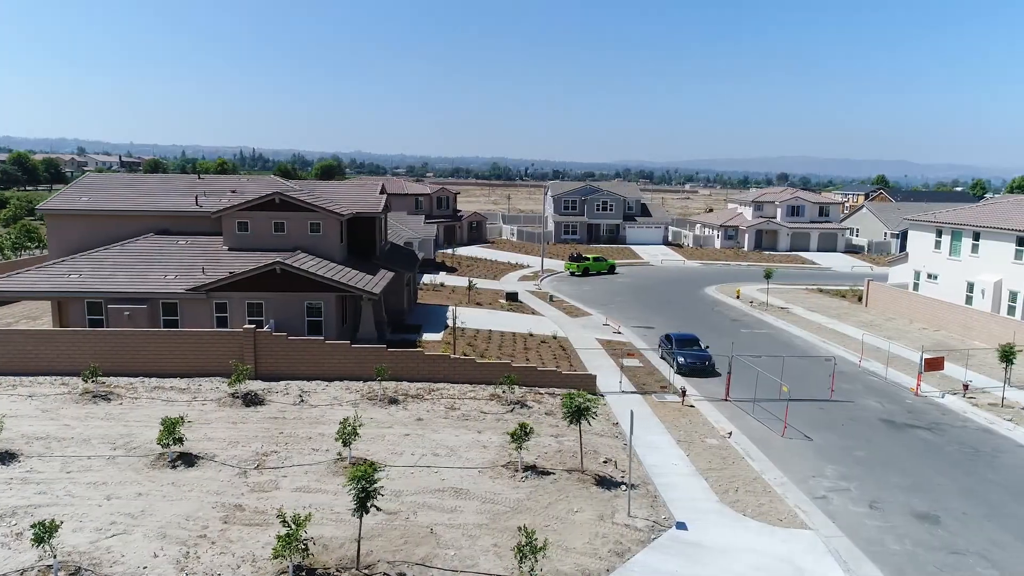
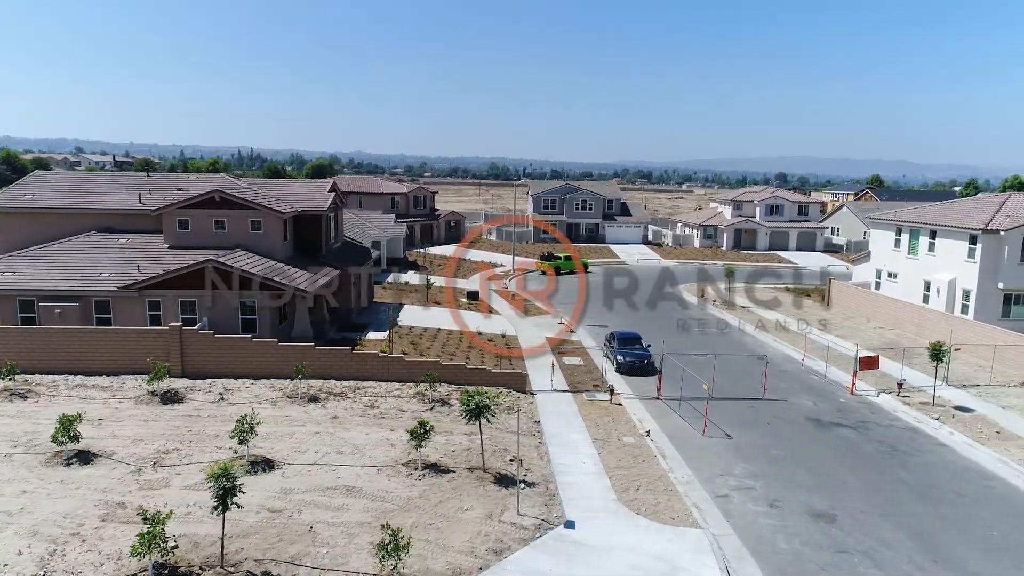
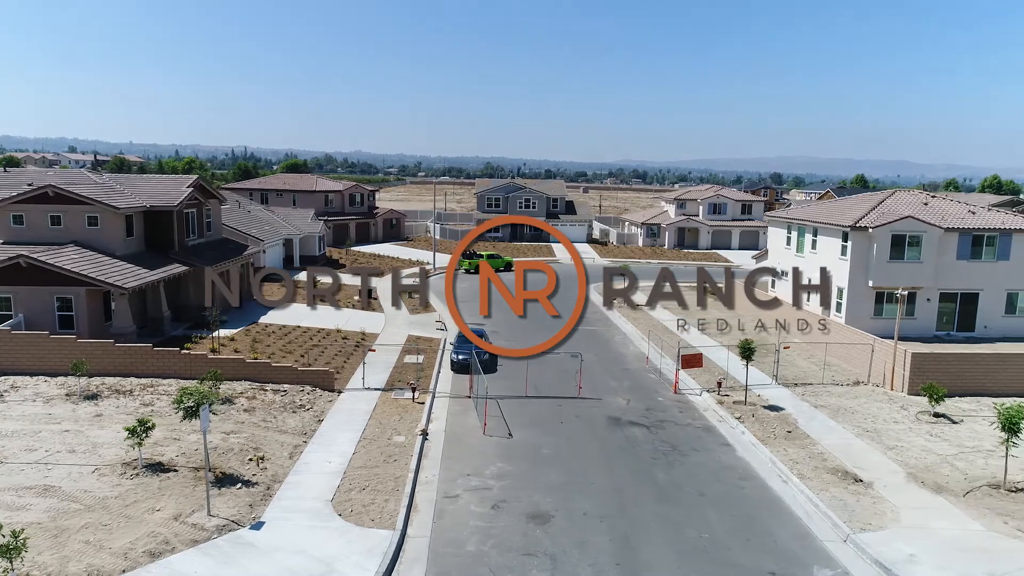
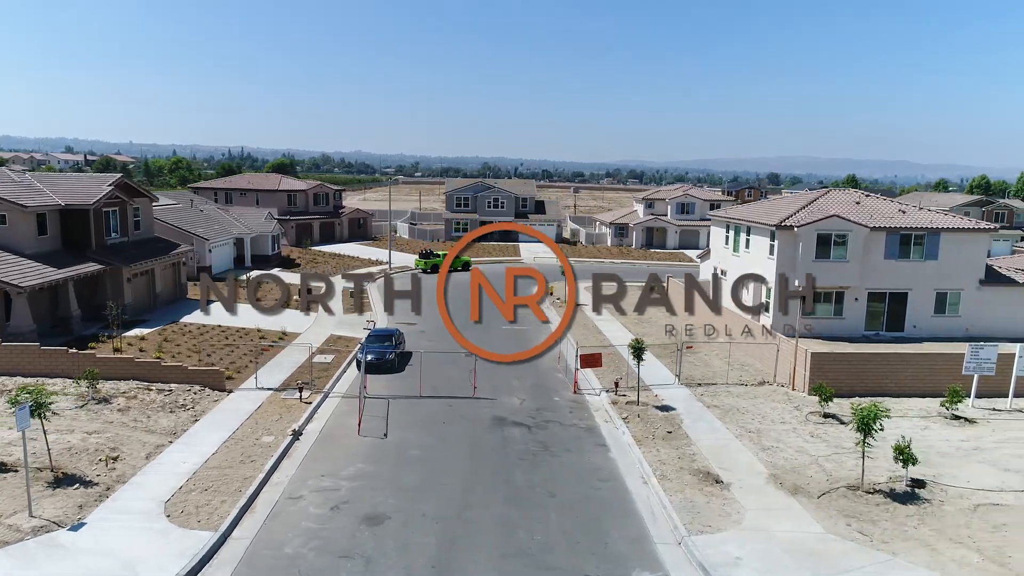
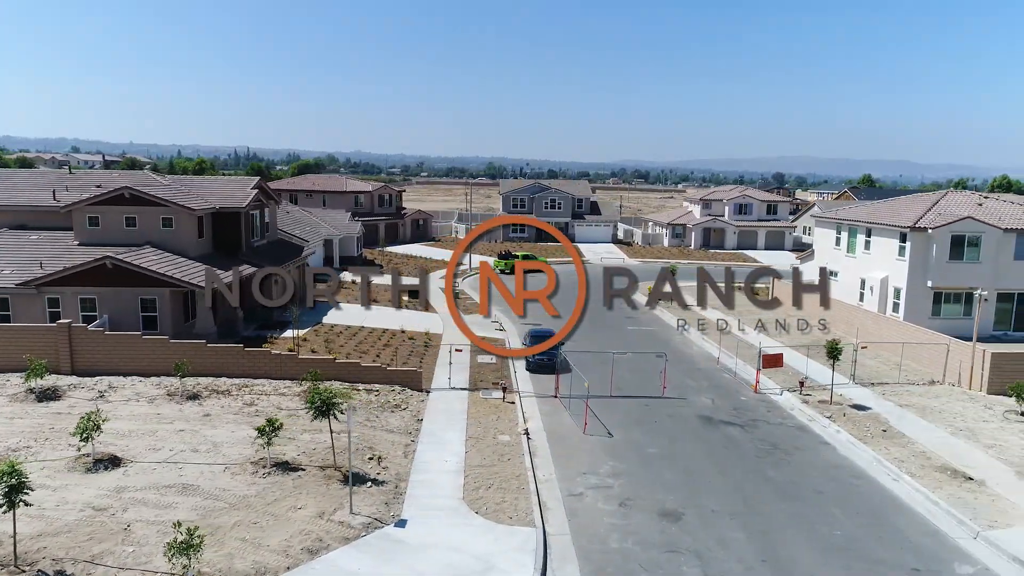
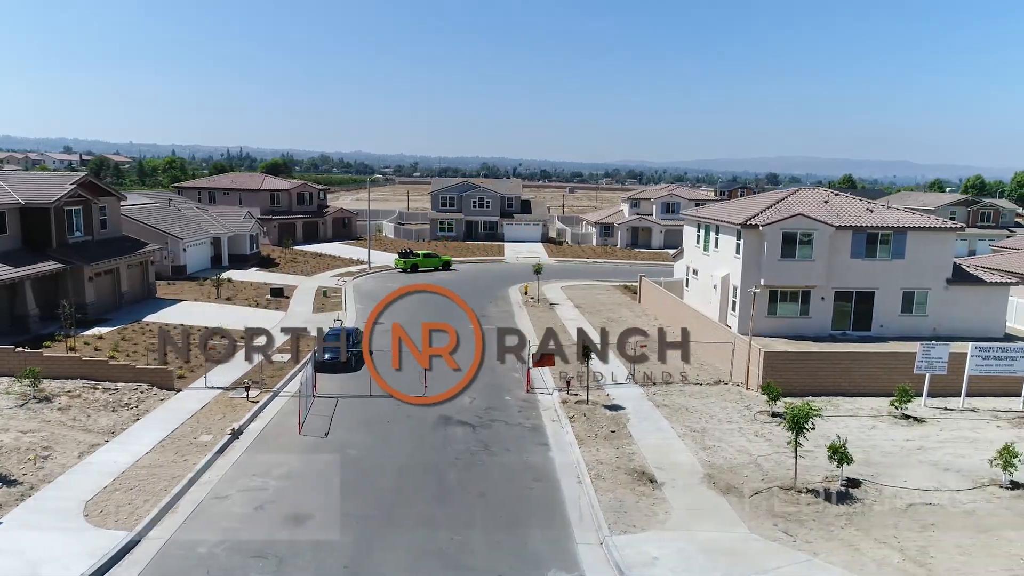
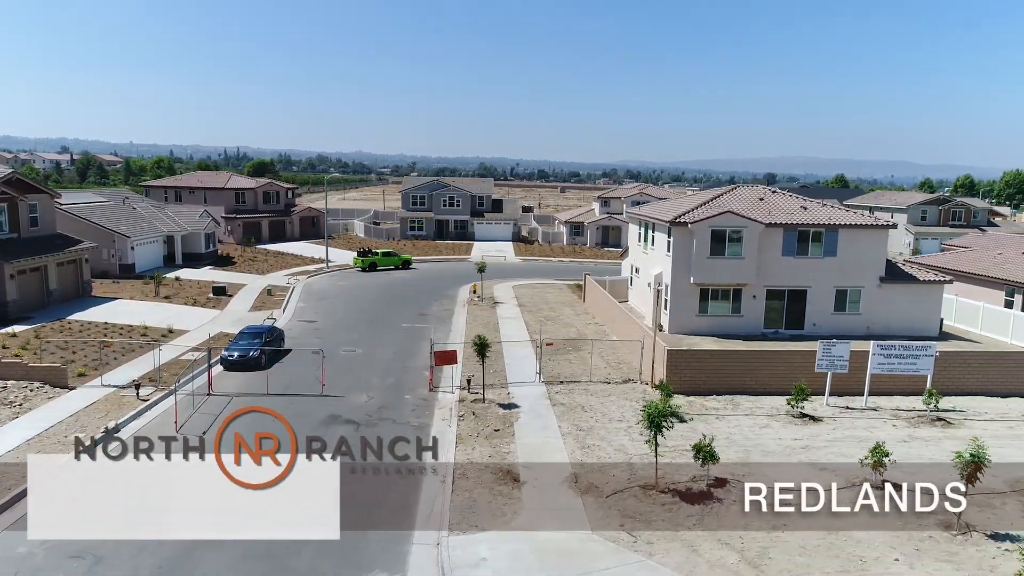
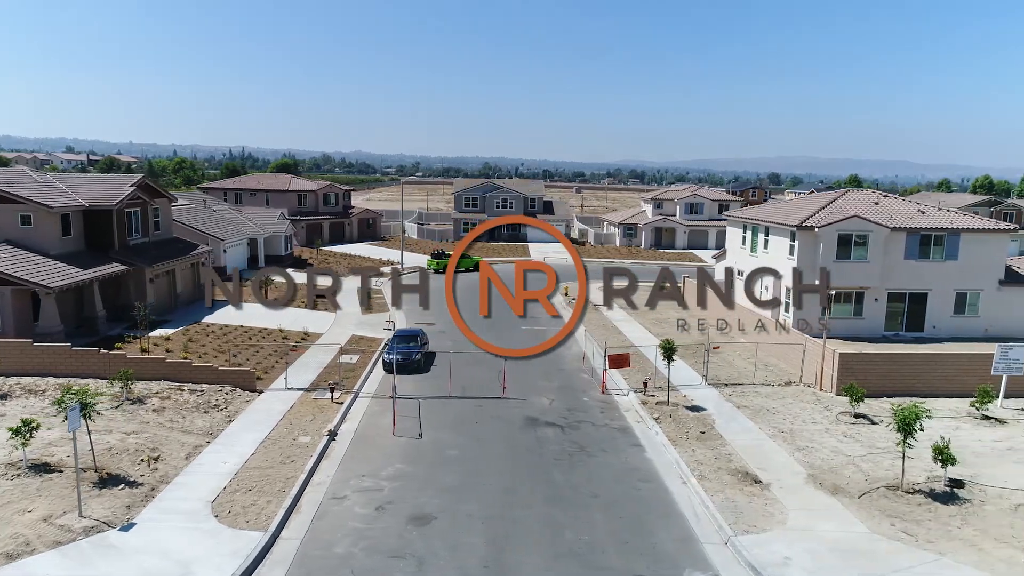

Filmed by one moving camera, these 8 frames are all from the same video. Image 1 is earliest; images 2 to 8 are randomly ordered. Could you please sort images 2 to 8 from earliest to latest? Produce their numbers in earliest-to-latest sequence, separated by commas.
2, 5, 3, 8, 4, 6, 7
